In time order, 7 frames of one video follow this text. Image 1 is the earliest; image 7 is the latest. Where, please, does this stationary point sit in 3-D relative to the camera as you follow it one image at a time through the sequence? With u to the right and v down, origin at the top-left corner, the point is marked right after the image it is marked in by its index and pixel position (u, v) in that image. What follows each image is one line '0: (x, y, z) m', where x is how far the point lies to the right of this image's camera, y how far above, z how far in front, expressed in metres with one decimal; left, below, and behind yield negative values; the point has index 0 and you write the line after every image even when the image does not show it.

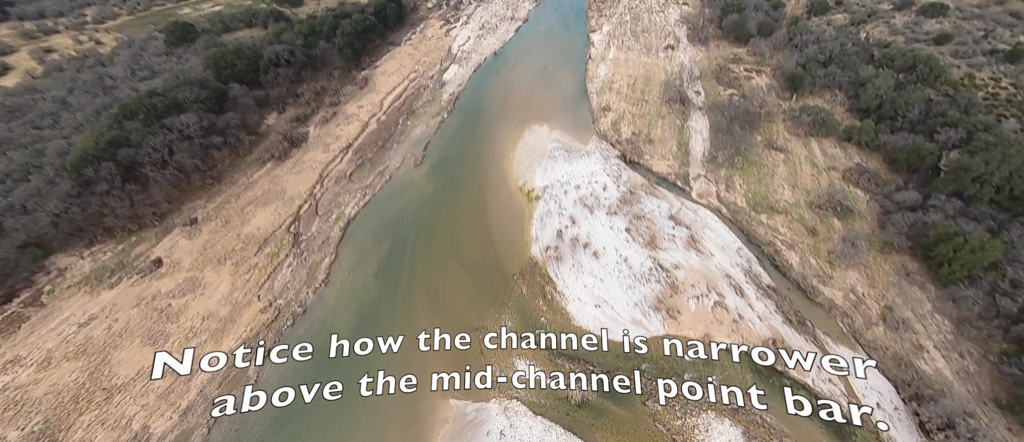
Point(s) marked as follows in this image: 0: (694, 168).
0: (+9.8, +2.8, +19.5) m
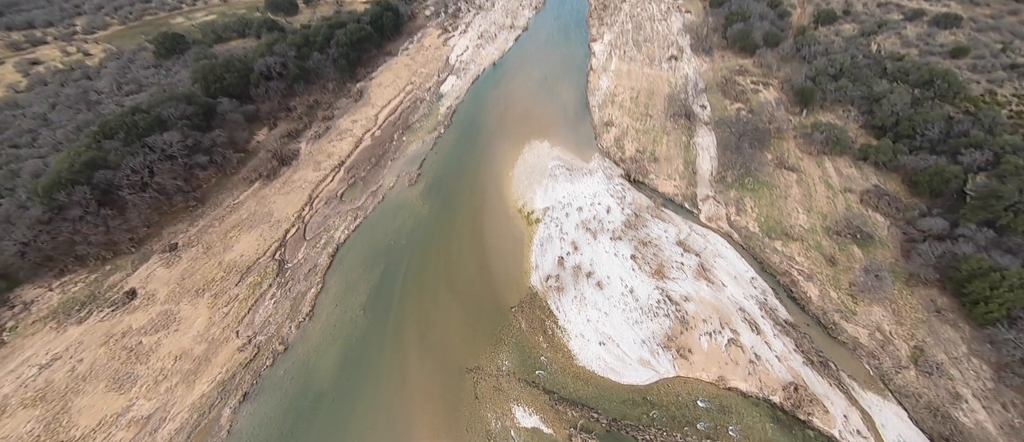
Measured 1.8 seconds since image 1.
0: (+9.7, +1.6, +18.5) m
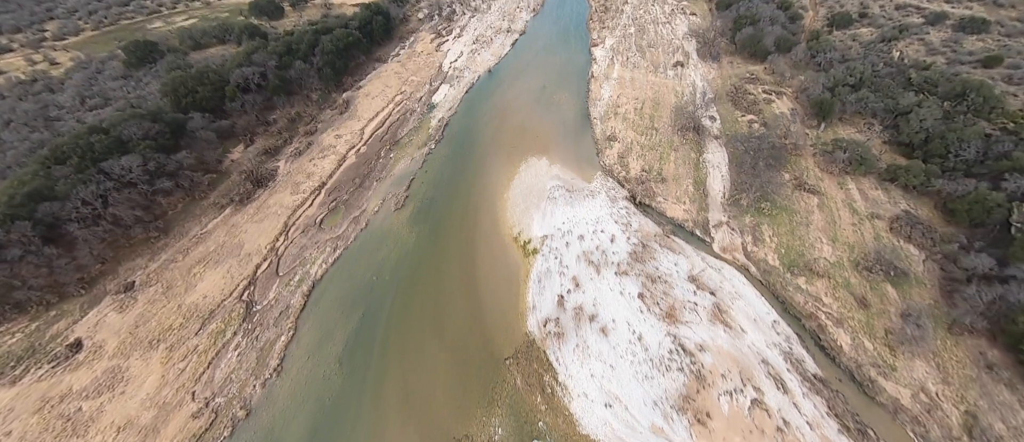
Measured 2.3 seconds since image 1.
0: (+9.5, +0.3, +17.0) m
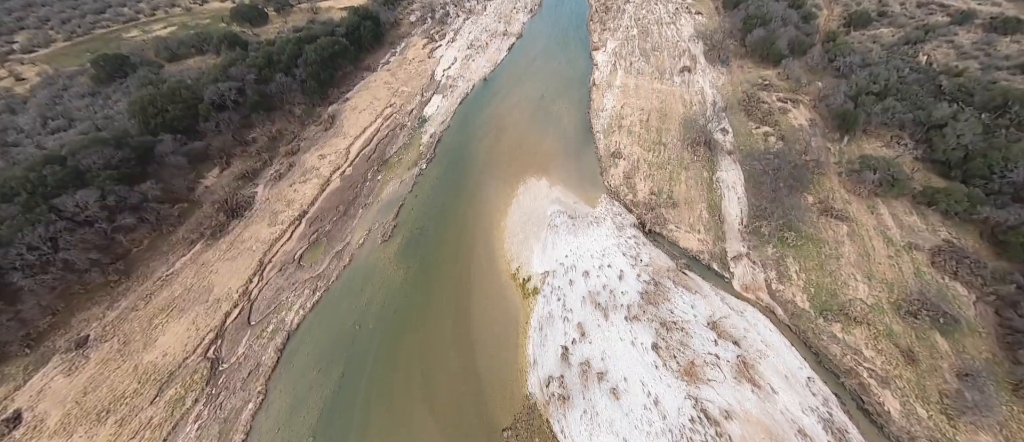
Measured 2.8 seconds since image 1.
0: (+9.4, -1.0, +15.4) m
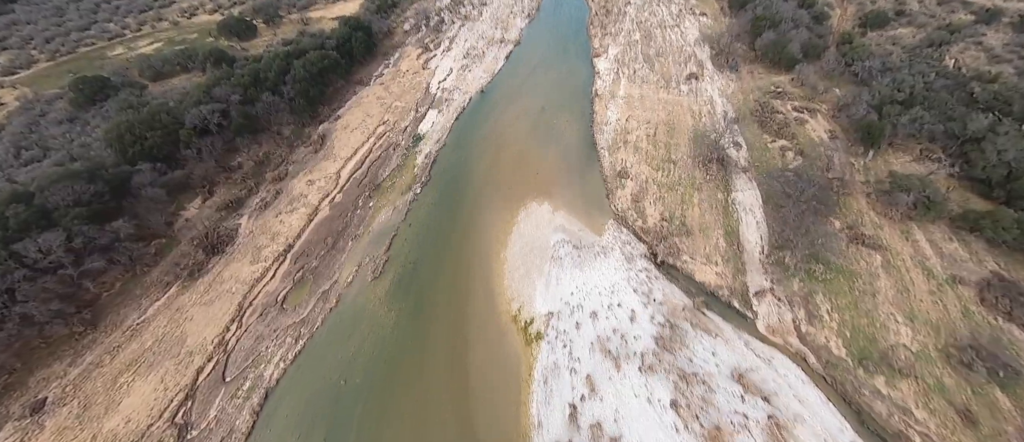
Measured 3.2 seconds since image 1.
0: (+9.4, -2.2, +14.0) m
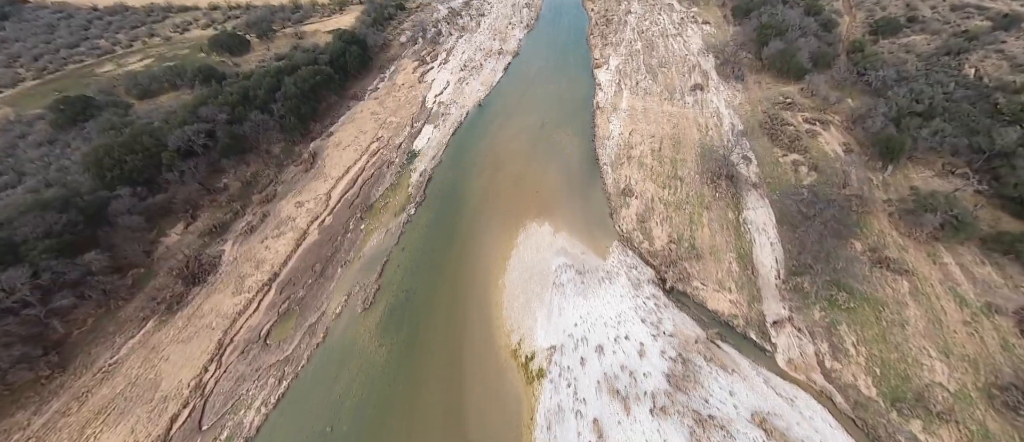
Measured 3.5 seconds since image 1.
0: (+9.4, -3.1, +13.0) m
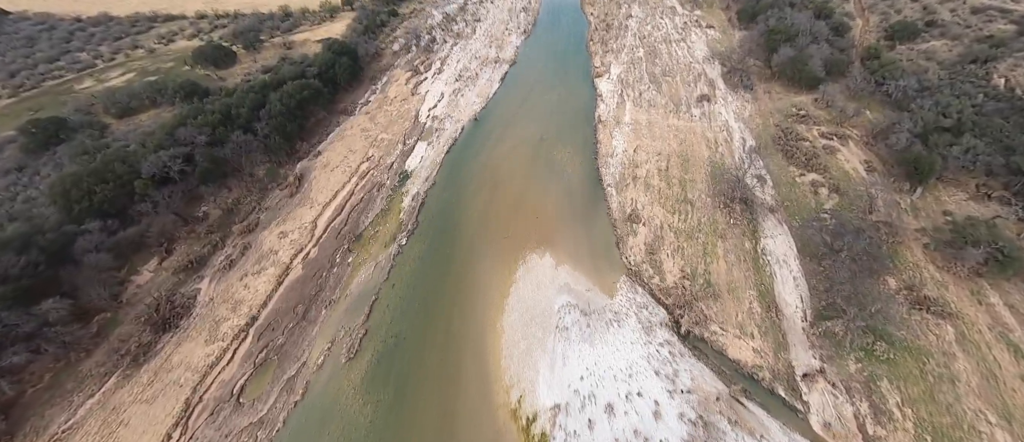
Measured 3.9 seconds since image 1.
0: (+9.3, -4.4, +11.7) m
